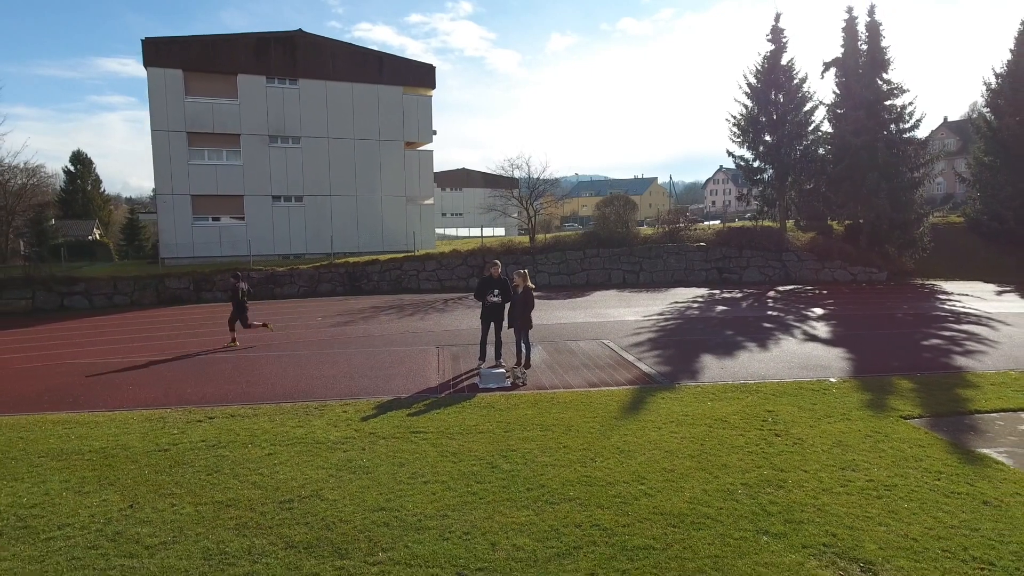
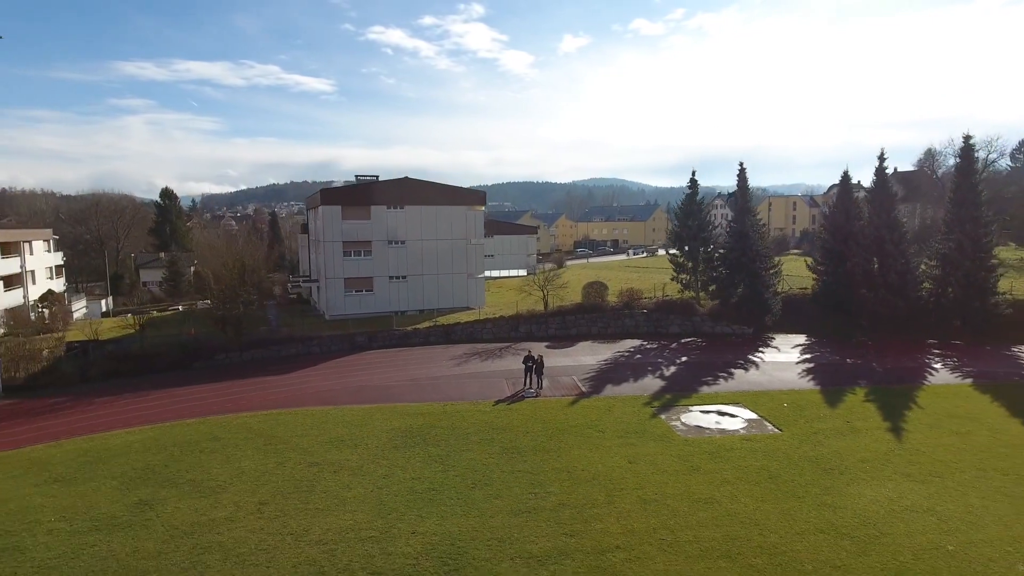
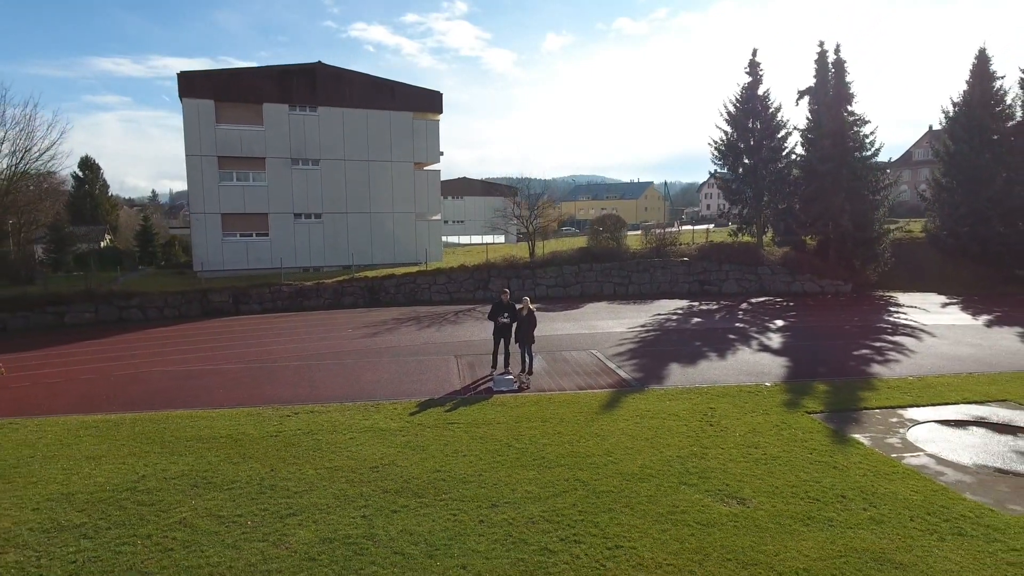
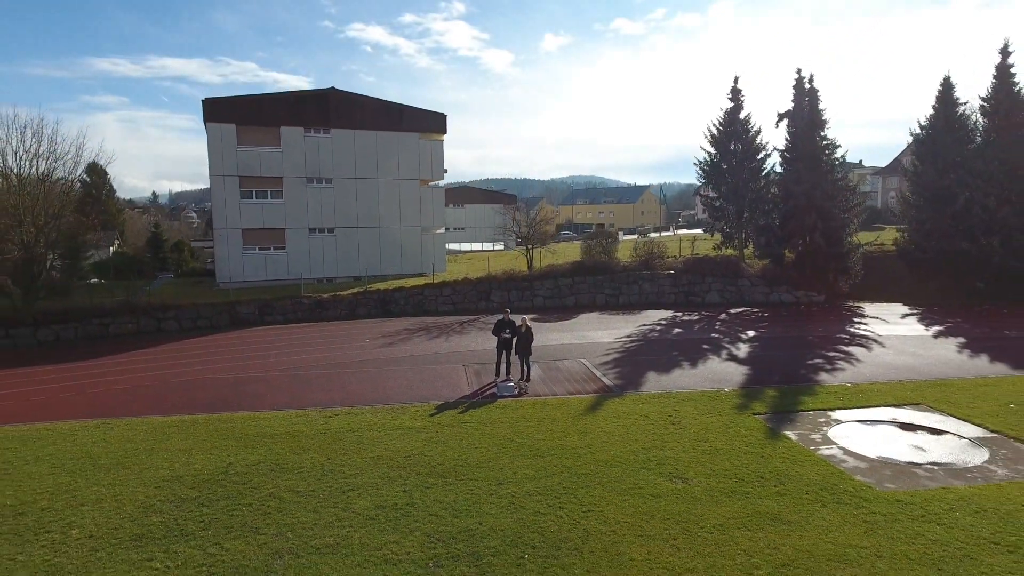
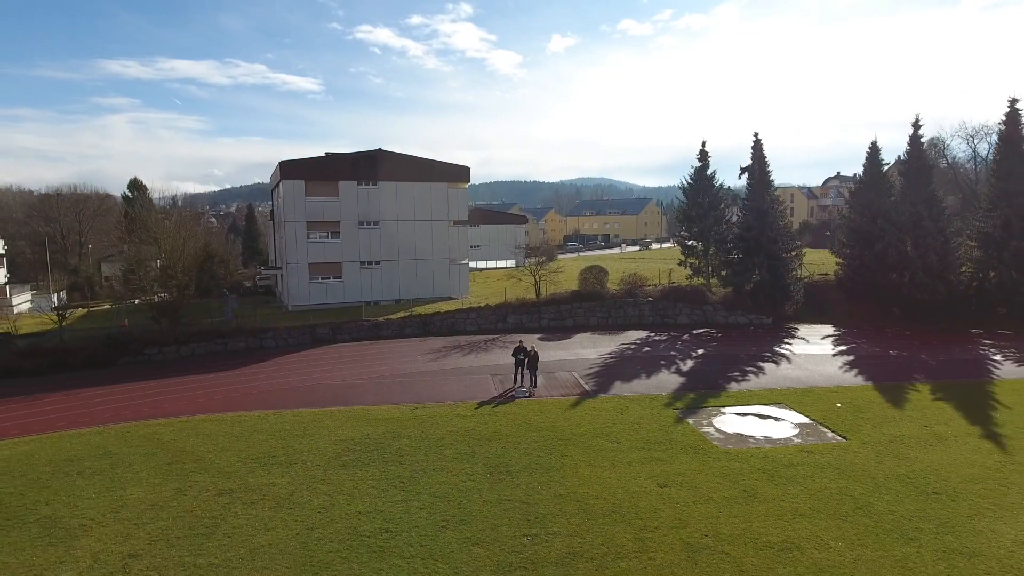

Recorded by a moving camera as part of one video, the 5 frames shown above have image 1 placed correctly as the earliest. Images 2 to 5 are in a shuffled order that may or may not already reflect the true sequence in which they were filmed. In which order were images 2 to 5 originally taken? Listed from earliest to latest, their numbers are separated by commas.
3, 4, 5, 2
